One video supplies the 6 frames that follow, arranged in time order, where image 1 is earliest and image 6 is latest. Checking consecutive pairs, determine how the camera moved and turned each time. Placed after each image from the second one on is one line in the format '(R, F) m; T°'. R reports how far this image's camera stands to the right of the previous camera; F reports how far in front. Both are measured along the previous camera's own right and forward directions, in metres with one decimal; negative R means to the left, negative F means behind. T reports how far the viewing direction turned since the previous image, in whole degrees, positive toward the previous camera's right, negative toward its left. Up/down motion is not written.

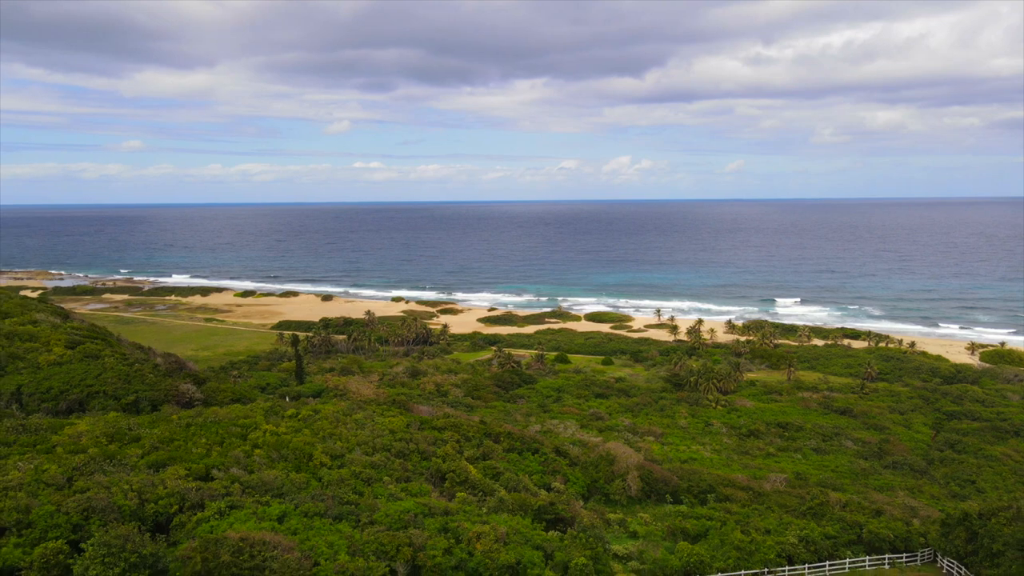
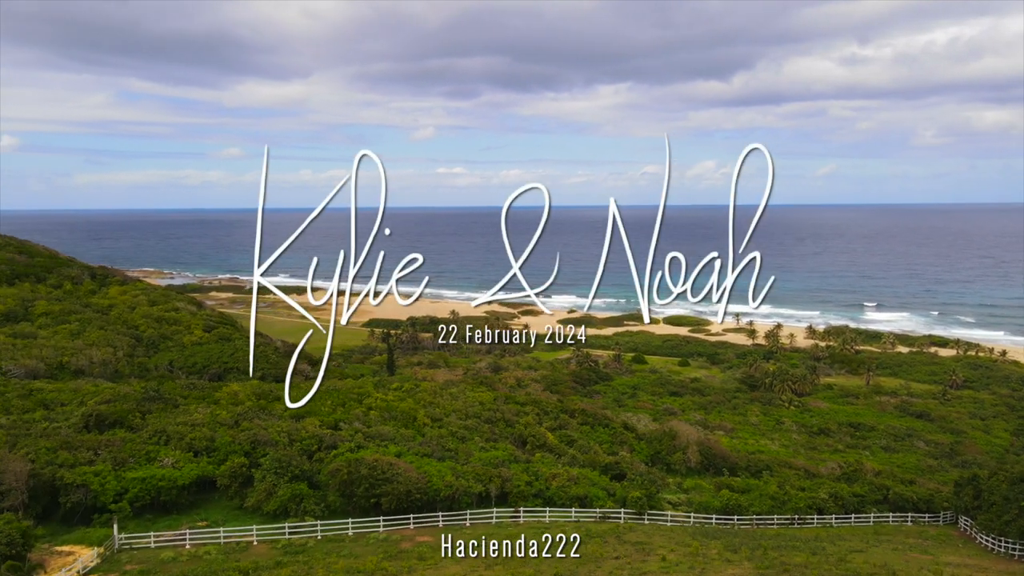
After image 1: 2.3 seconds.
(+0.2, -3.7) m; -6°
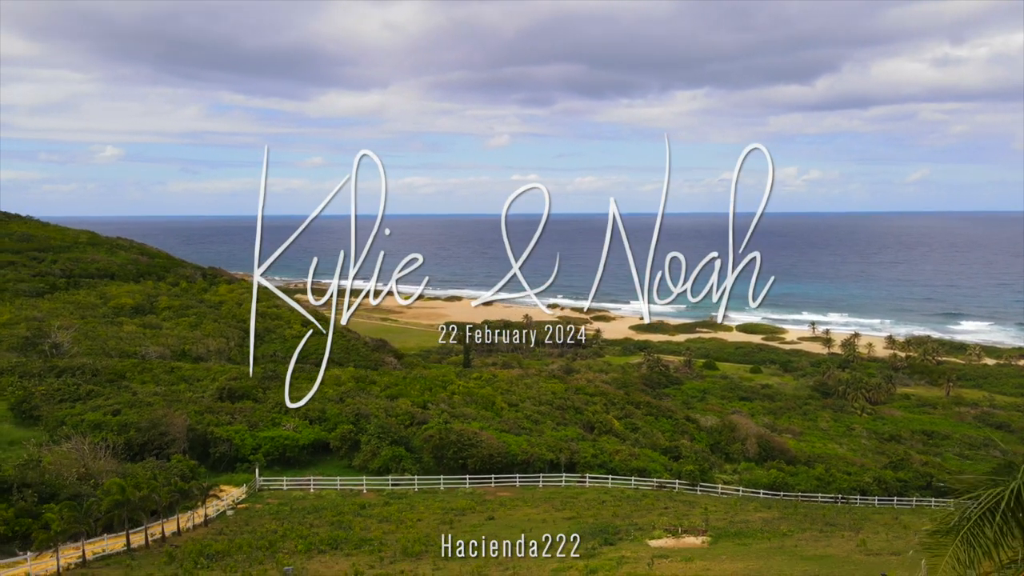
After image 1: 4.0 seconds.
(+0.1, -2.7) m; -6°
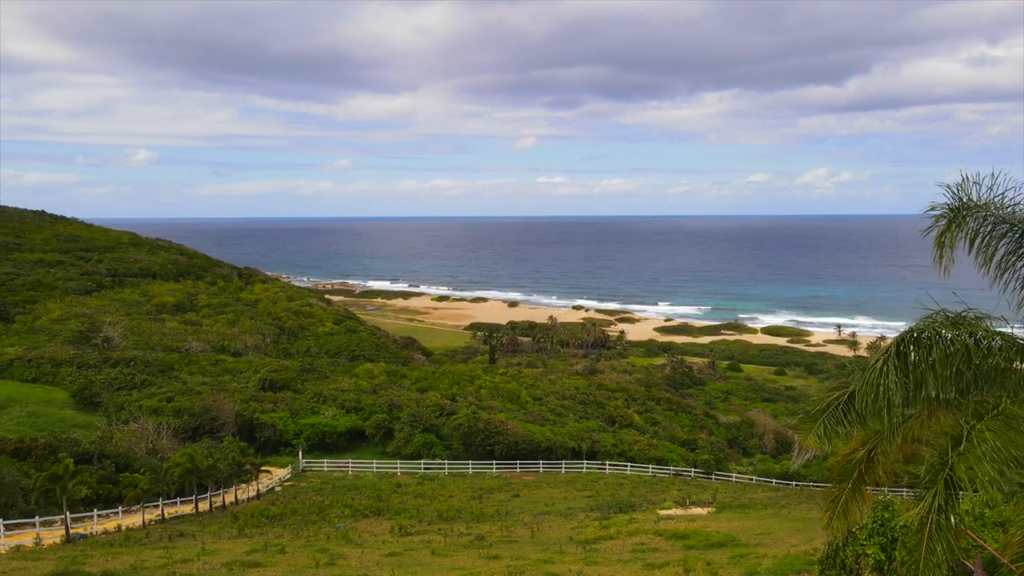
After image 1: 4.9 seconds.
(0.0, -1.2) m; -2°
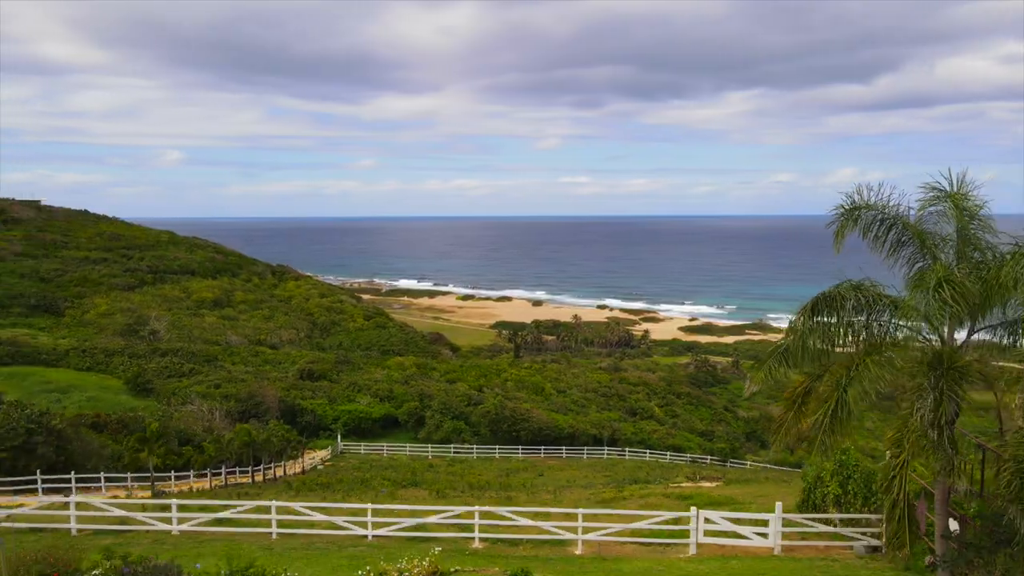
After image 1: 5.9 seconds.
(0.0, -1.2) m; -2°
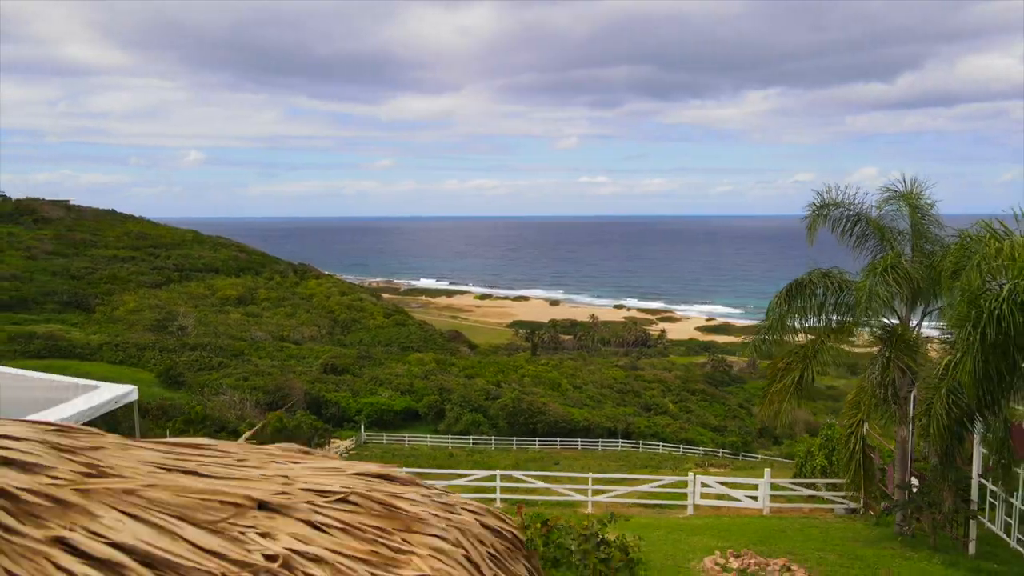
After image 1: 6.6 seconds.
(0.0, -0.7) m; -1°
